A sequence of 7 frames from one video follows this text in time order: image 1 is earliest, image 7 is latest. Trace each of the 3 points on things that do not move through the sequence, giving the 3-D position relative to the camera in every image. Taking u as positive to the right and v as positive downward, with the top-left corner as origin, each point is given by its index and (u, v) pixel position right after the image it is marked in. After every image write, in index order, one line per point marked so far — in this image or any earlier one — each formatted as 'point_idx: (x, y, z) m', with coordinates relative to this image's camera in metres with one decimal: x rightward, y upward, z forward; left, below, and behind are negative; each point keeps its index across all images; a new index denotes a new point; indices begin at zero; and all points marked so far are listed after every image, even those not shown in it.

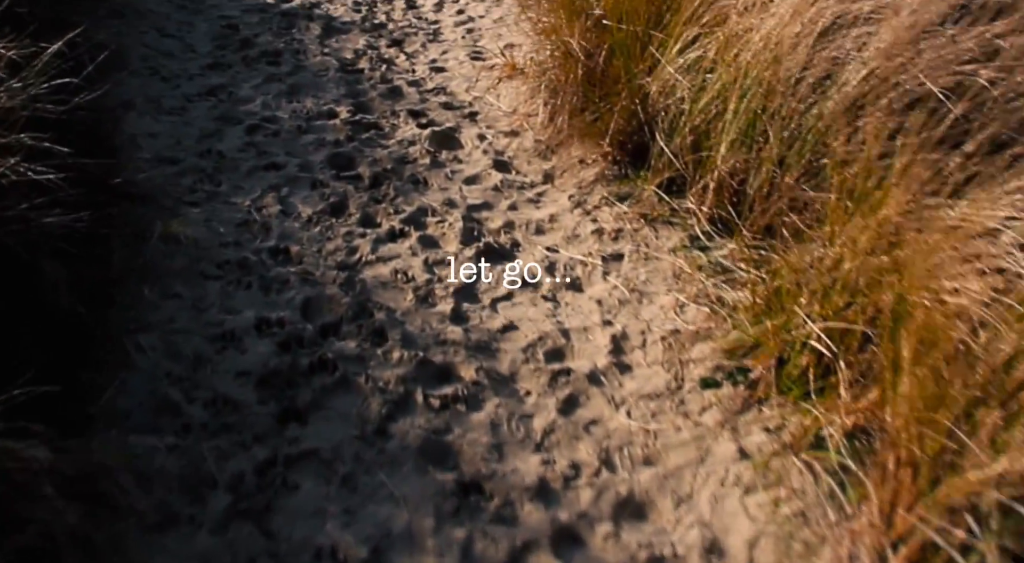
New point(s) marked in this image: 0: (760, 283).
0: (+0.6, 0.0, +1.8) m
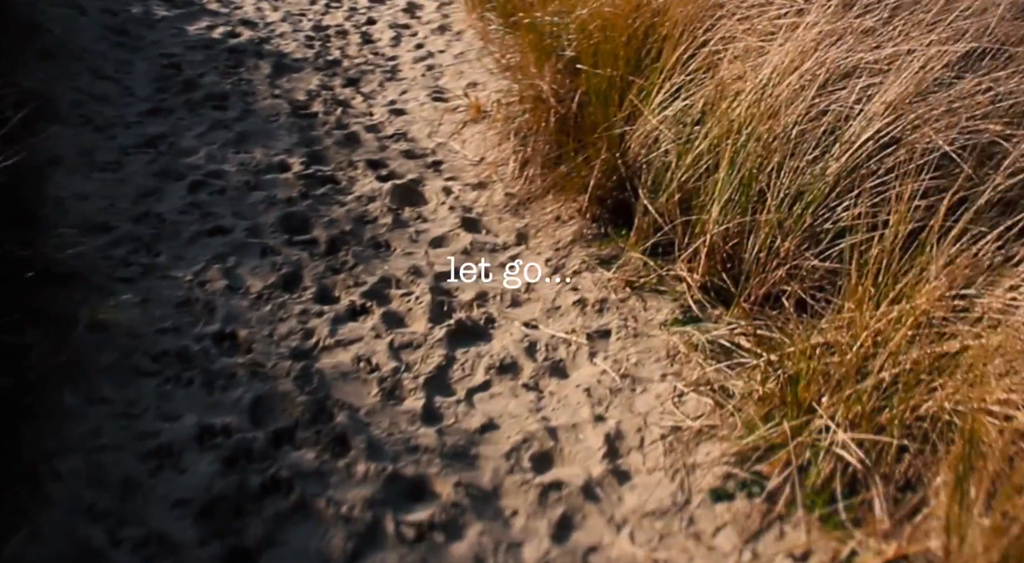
0: (+0.6, -0.2, +1.6) m
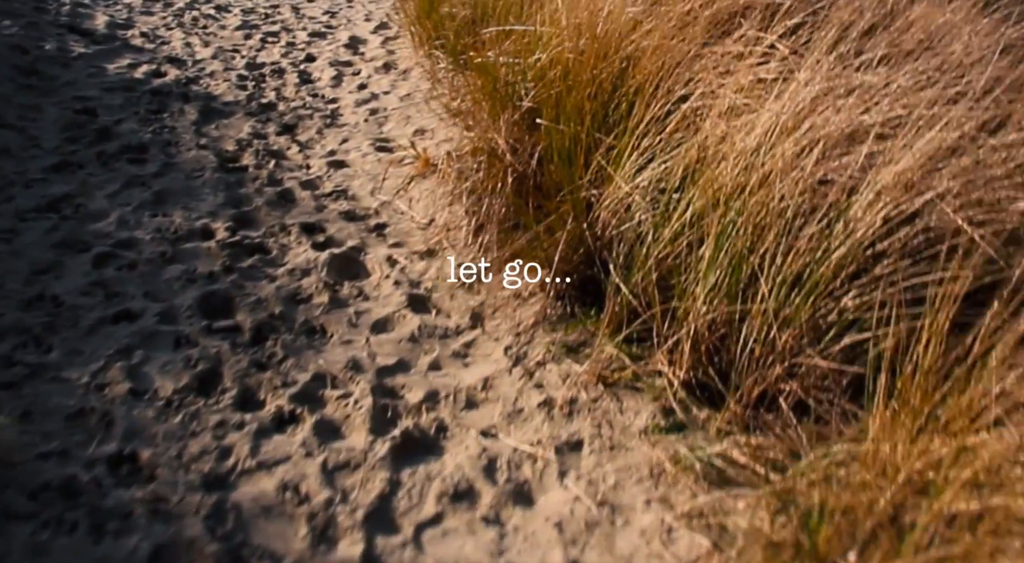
0: (+0.5, -0.4, +1.4) m
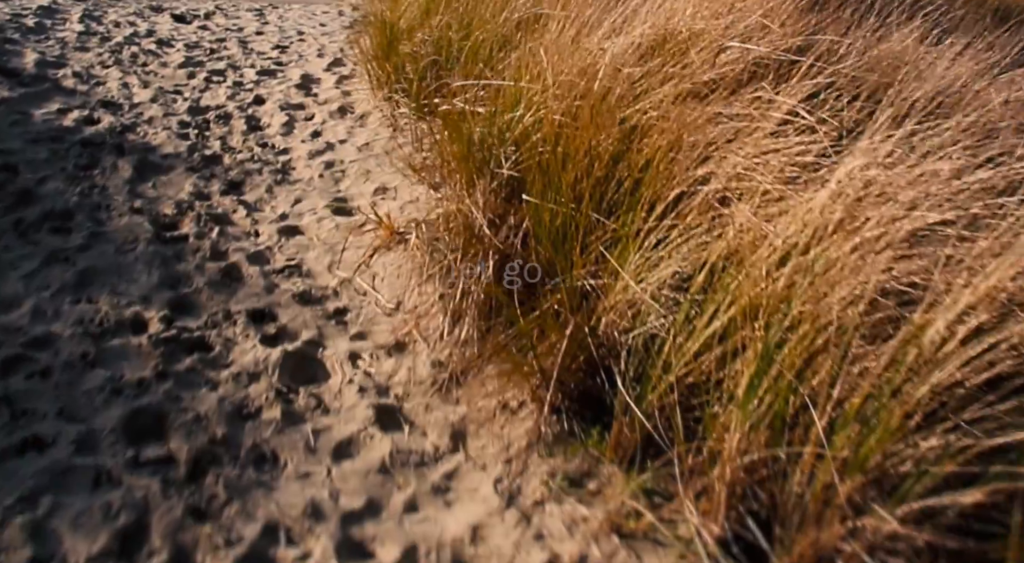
0: (+0.5, -0.7, +1.1) m
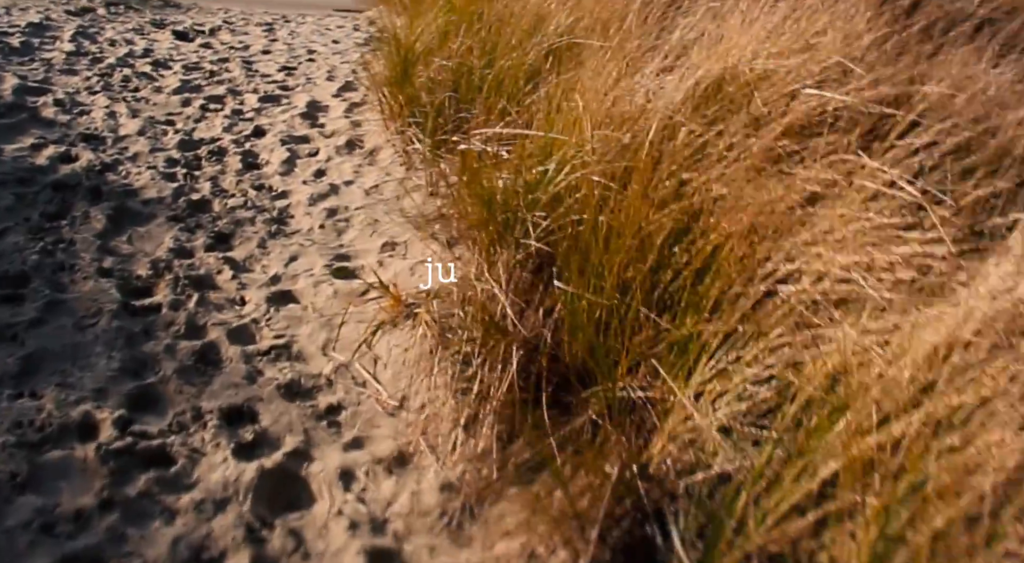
0: (+0.5, -0.9, +0.6) m
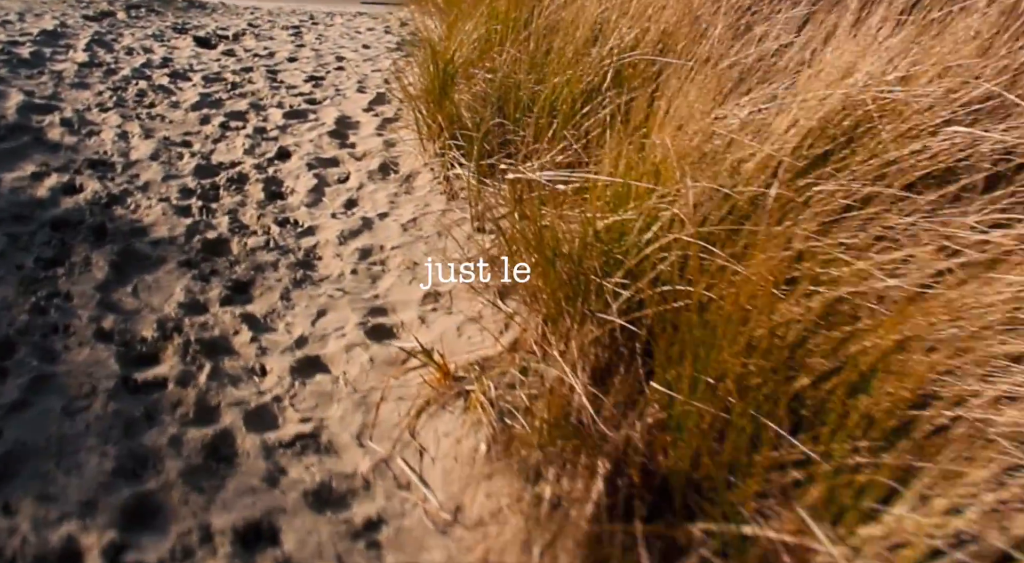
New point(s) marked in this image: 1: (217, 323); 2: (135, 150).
0: (+0.7, -1.1, +0.3) m
1: (-0.8, -0.1, +2.1) m
2: (-1.5, +0.5, +3.0) m
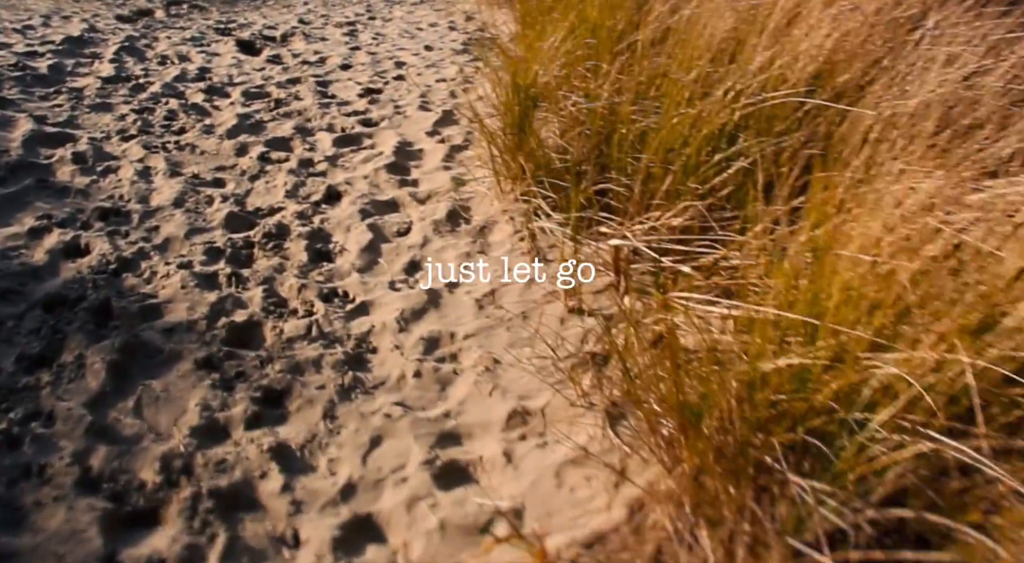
0: (+0.8, -1.5, -0.3) m
1: (-0.6, -0.4, +1.6) m
2: (-1.2, +0.3, +2.5) m
